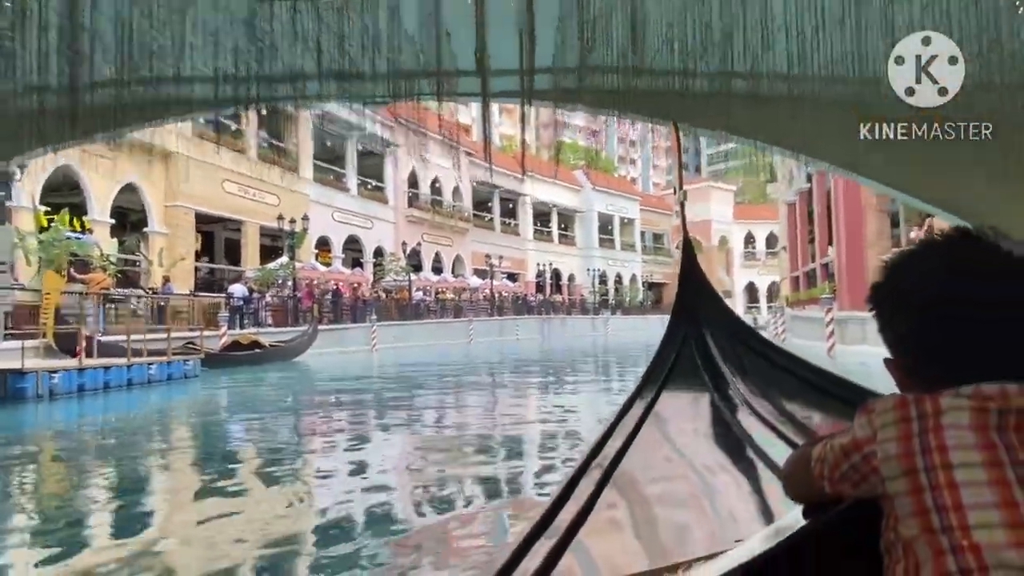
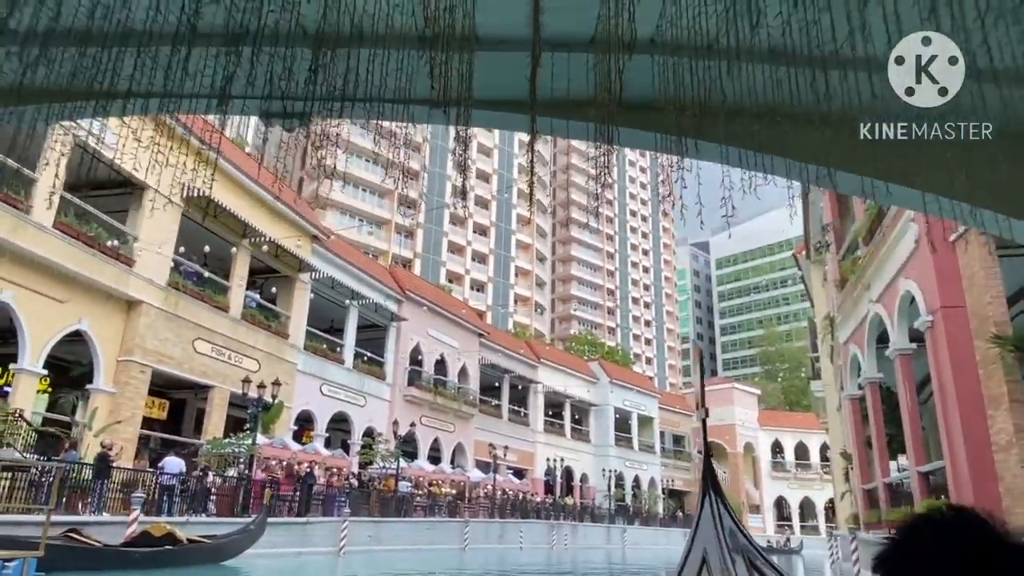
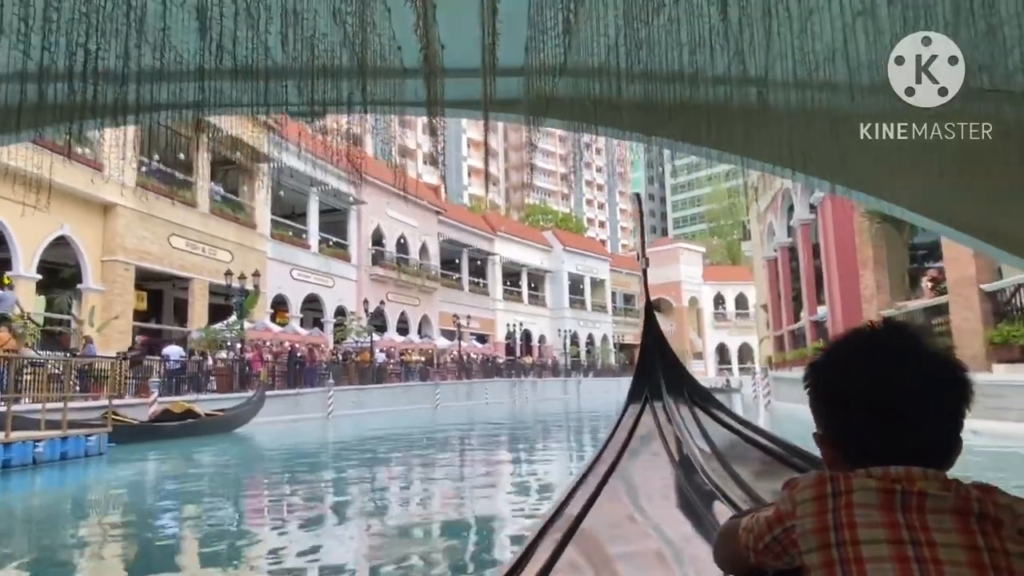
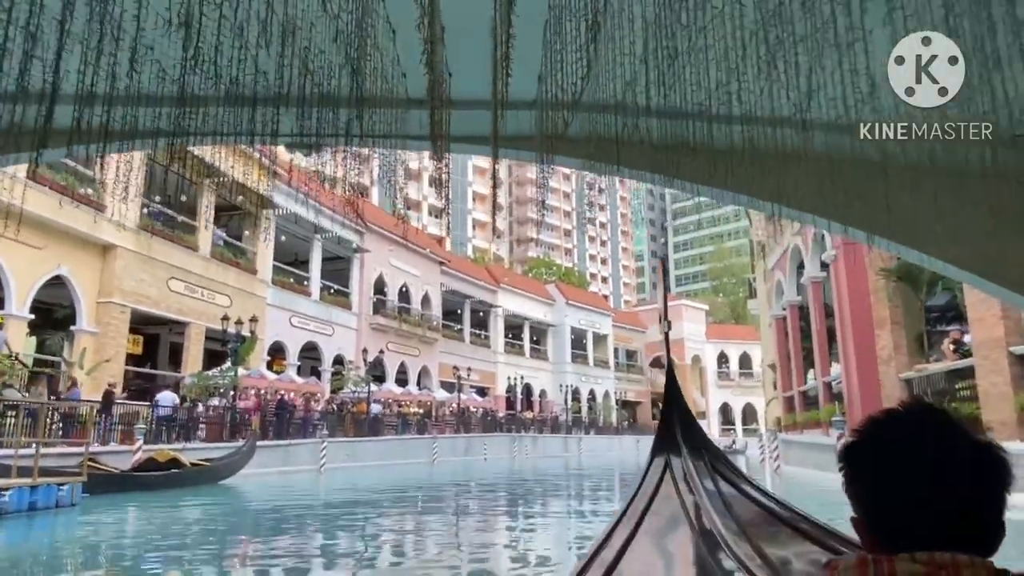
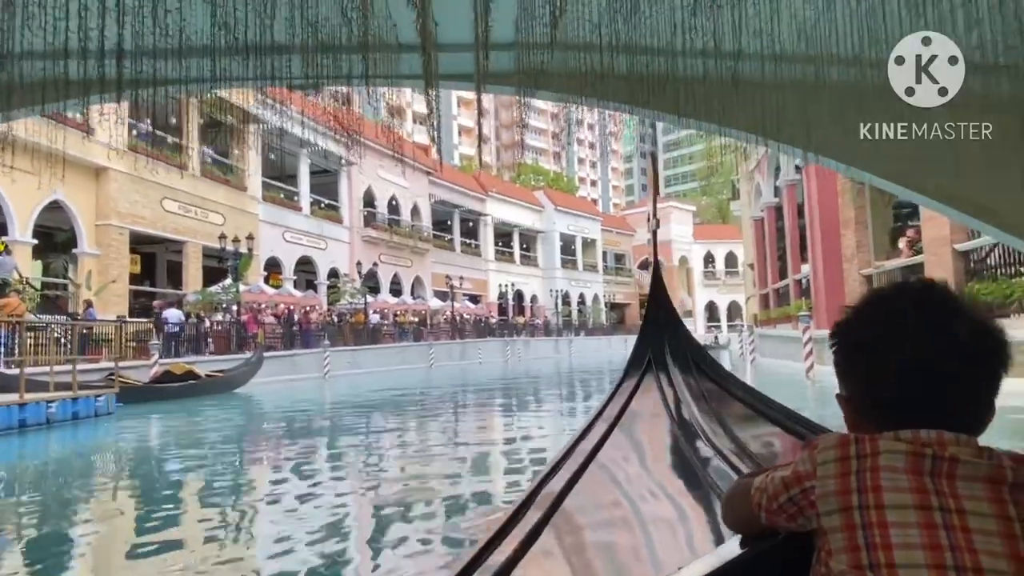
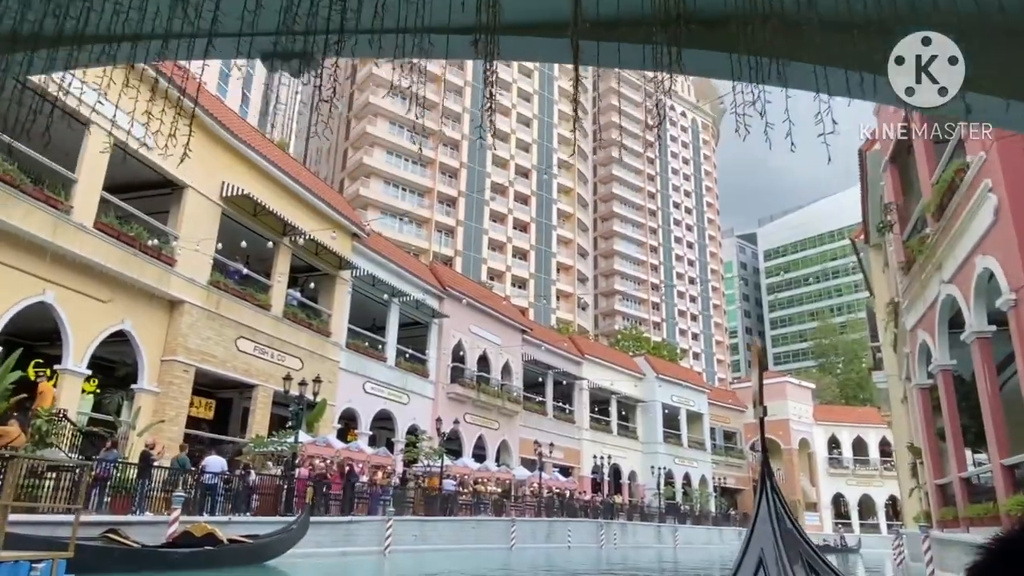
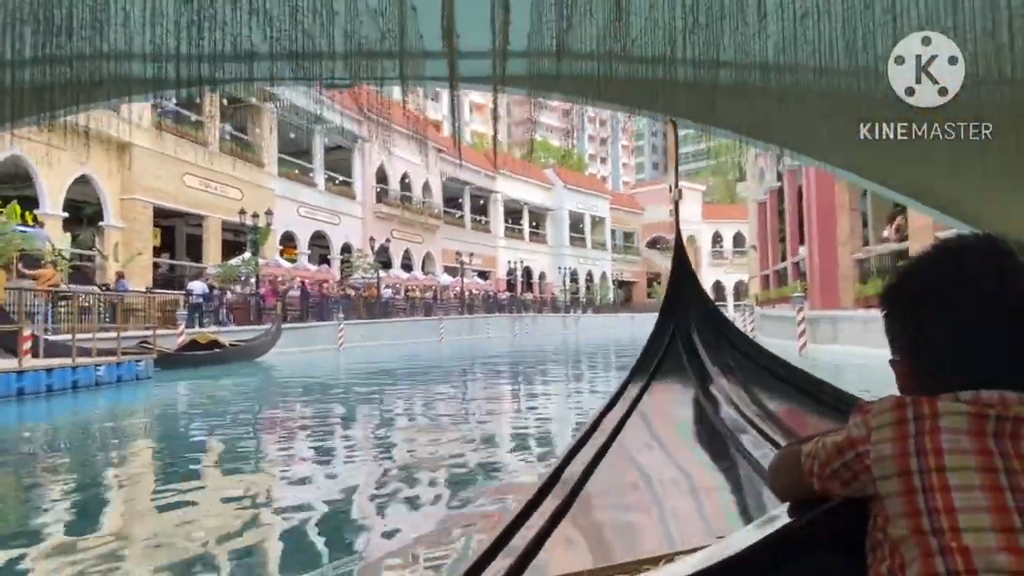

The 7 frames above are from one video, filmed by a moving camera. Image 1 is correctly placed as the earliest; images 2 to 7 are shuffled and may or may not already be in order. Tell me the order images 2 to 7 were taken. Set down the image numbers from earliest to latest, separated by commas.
7, 5, 3, 4, 2, 6
